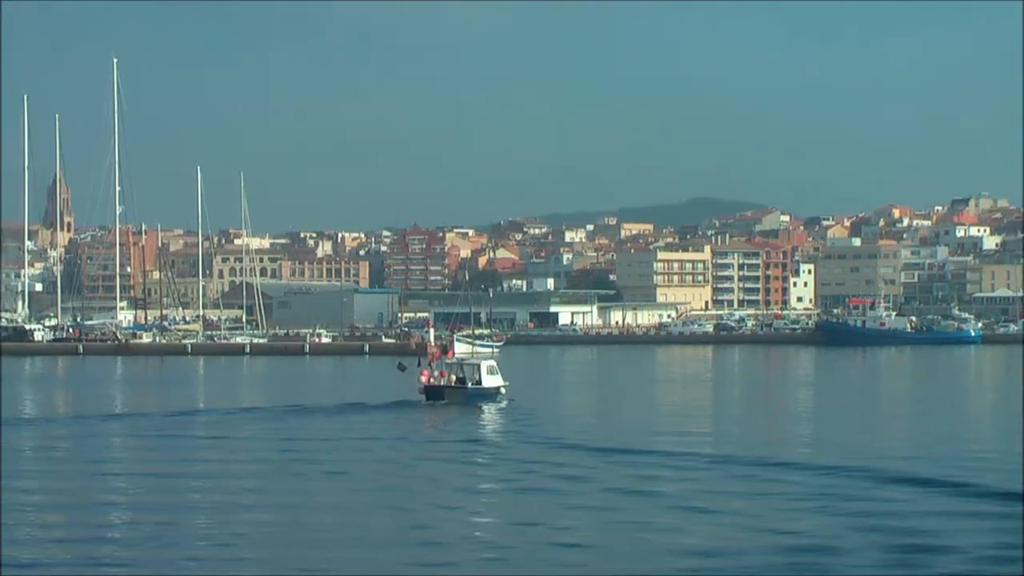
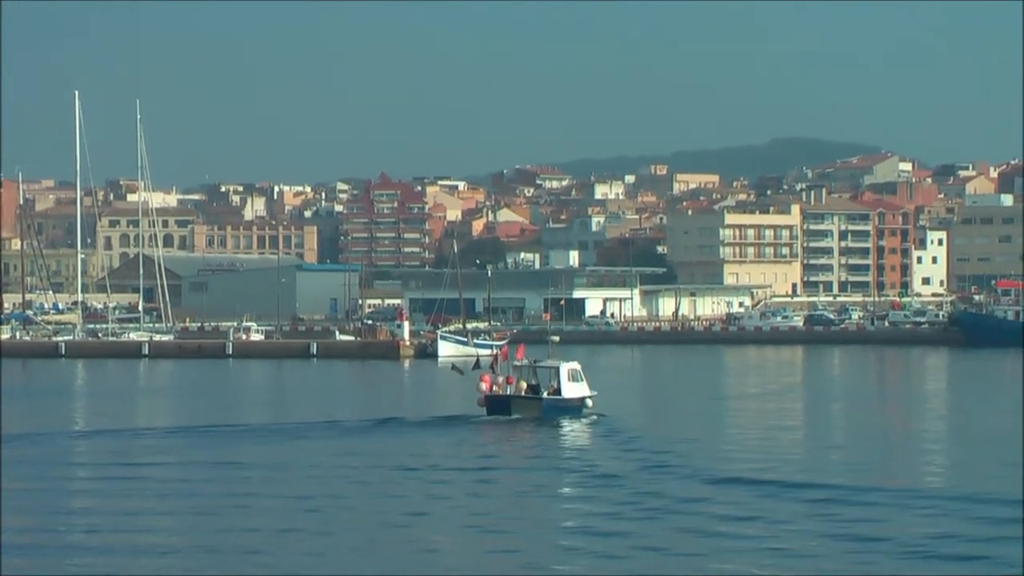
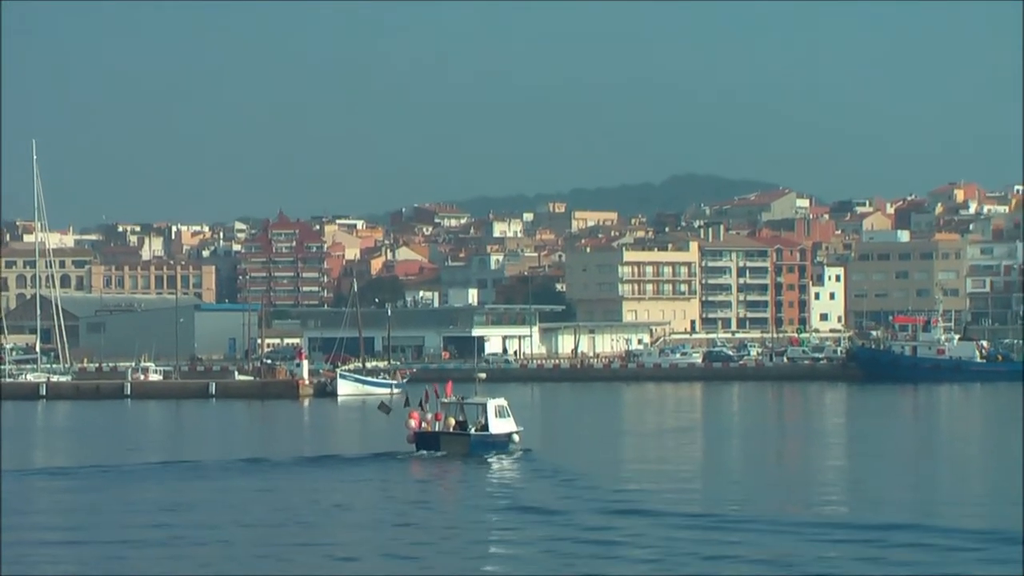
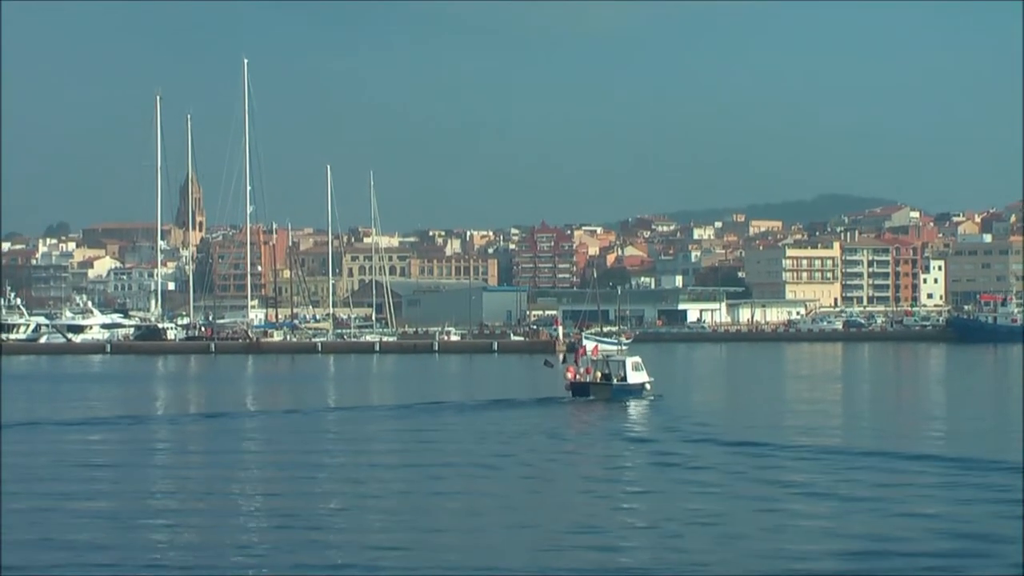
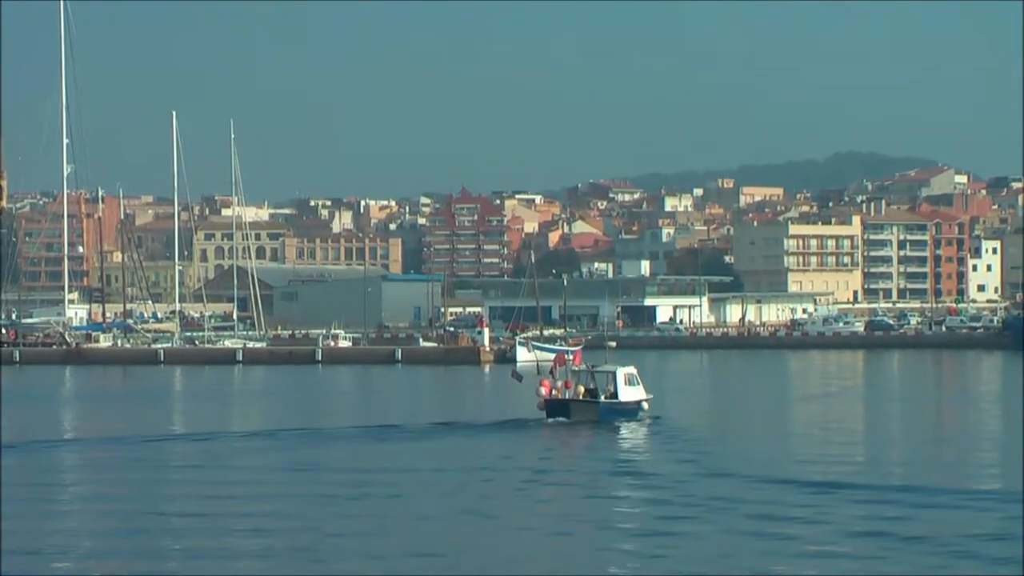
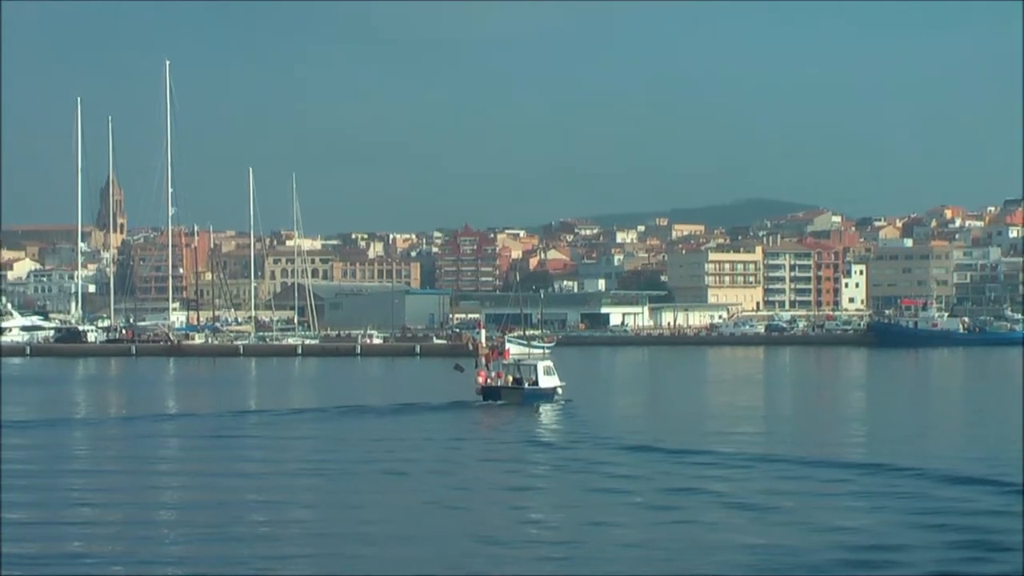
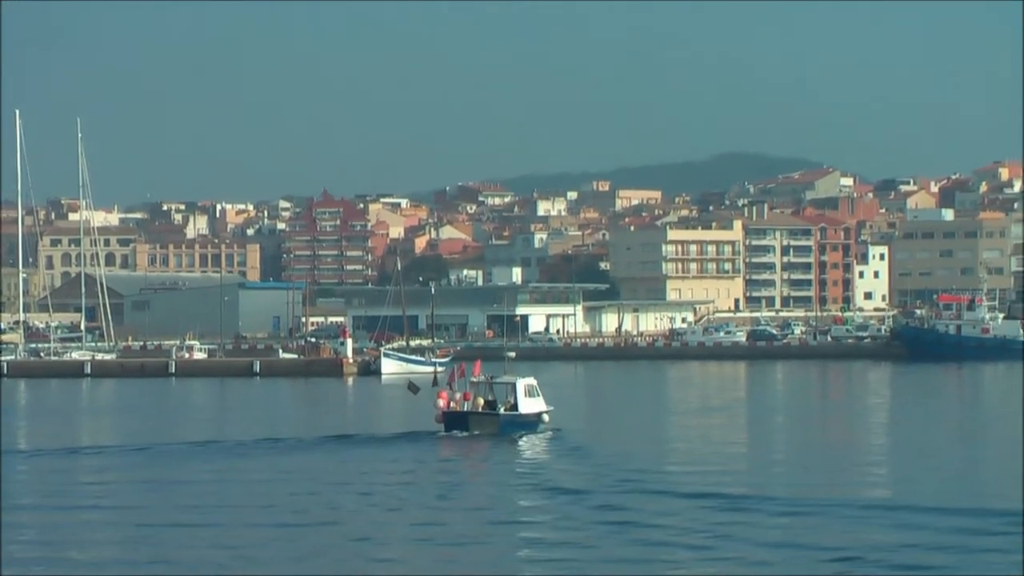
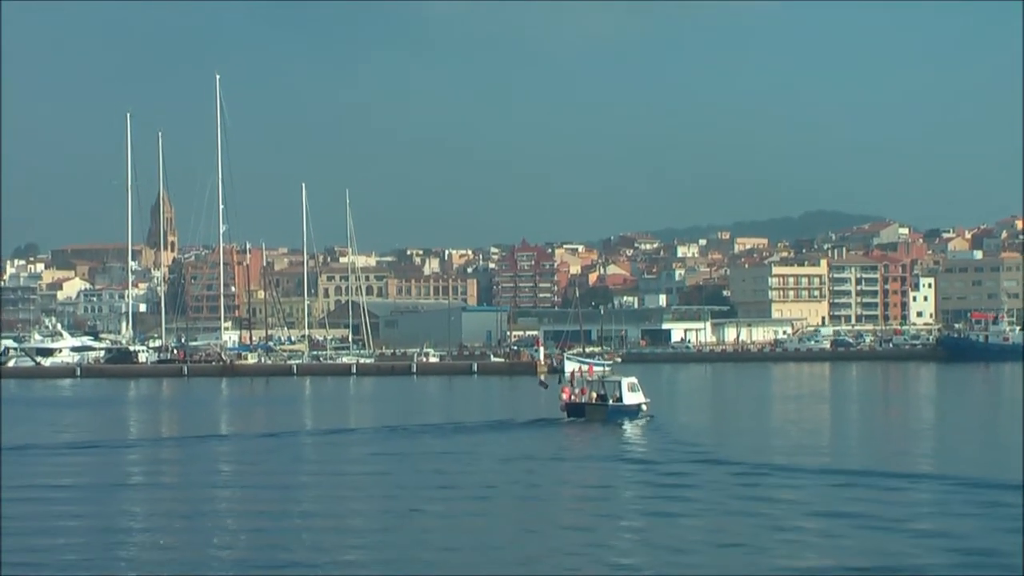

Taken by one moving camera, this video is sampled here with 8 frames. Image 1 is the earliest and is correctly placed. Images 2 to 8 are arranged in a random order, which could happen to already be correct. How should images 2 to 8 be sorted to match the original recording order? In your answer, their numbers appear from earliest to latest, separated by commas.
6, 4, 8, 5, 2, 7, 3
